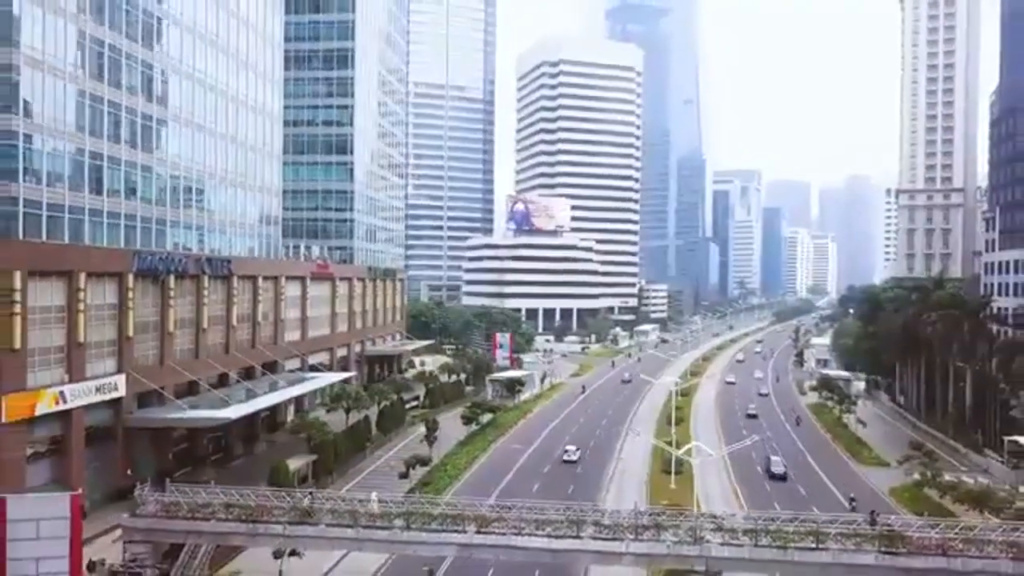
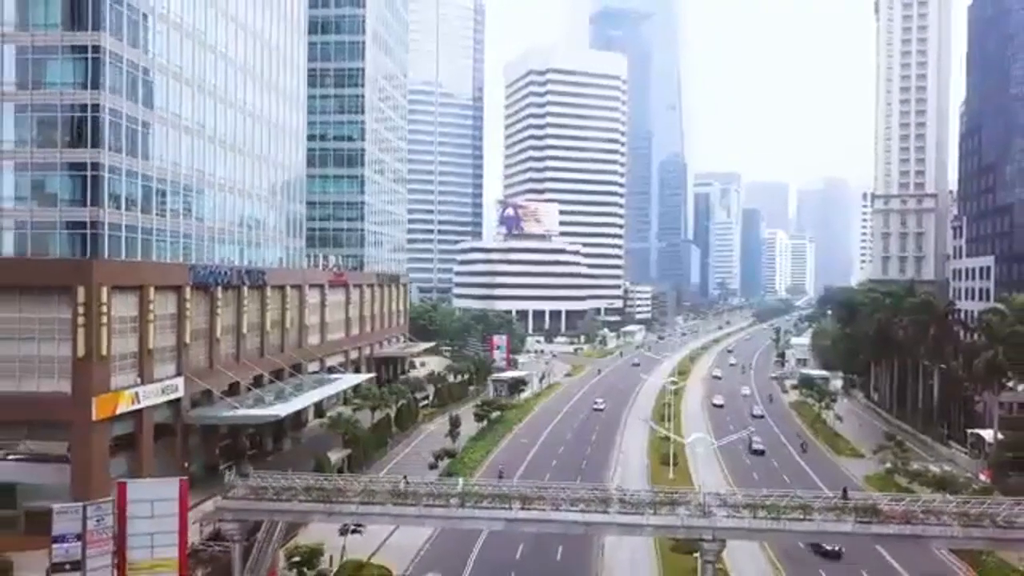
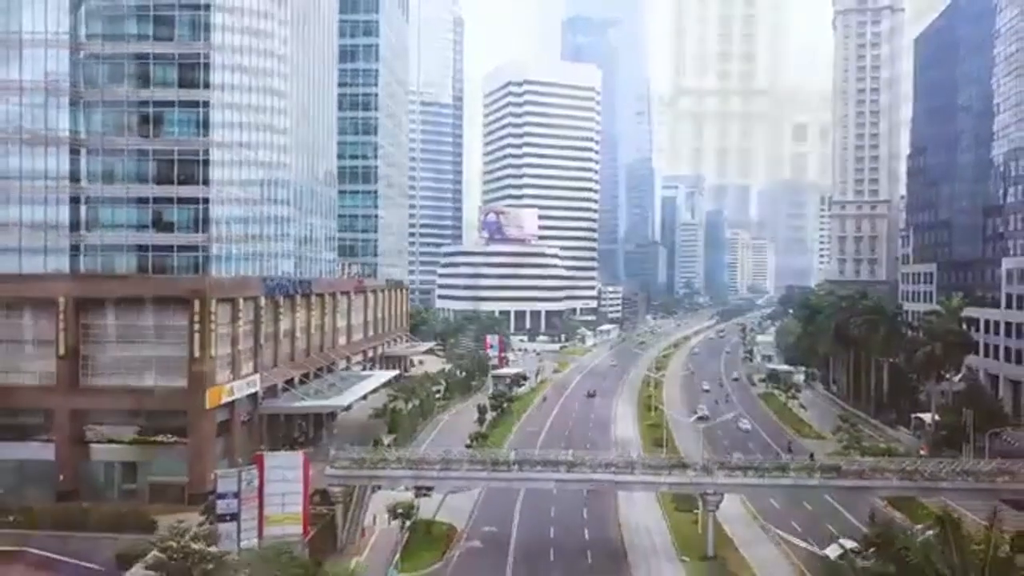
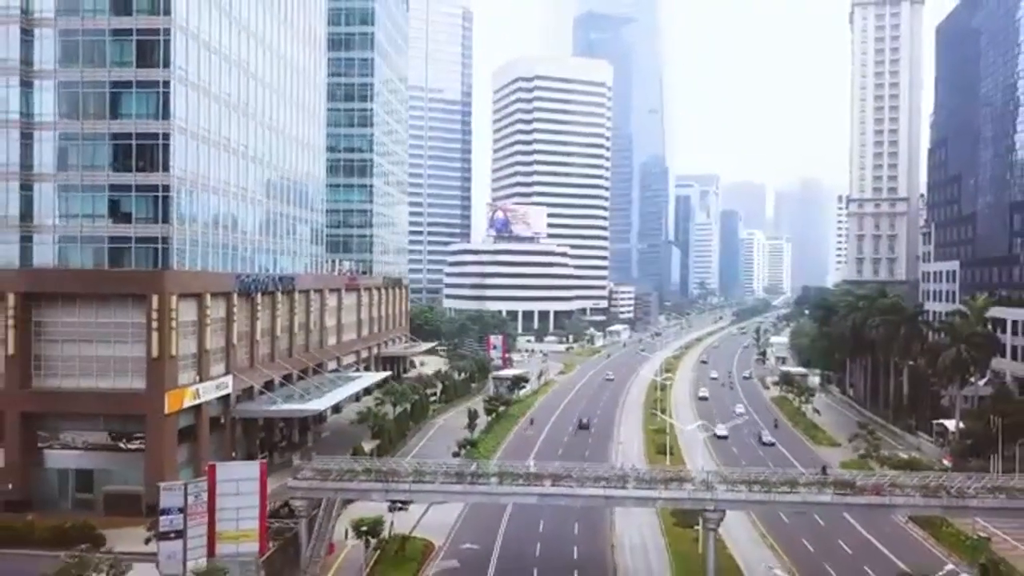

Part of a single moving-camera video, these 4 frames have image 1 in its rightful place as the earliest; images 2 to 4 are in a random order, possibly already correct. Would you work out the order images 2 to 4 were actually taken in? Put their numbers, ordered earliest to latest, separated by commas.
2, 4, 3
